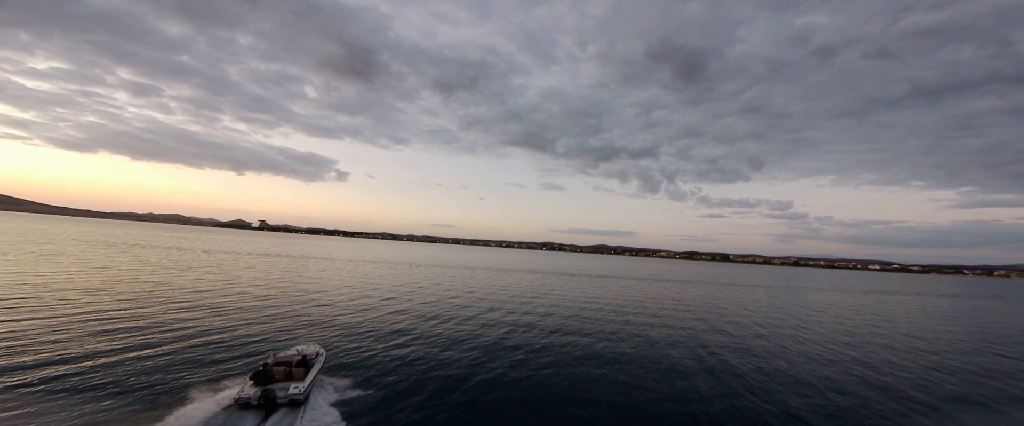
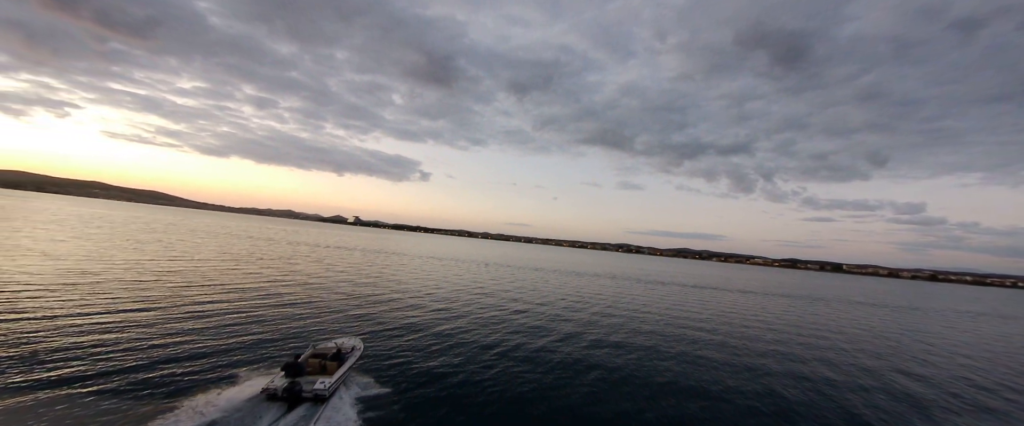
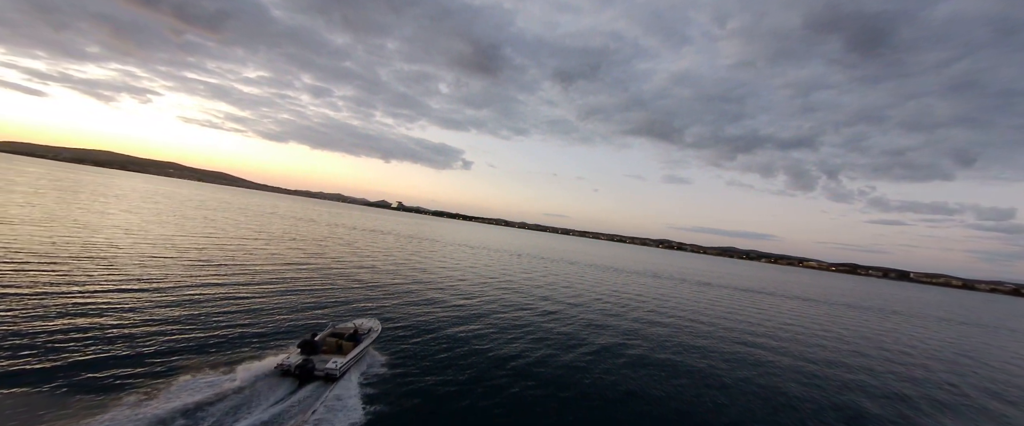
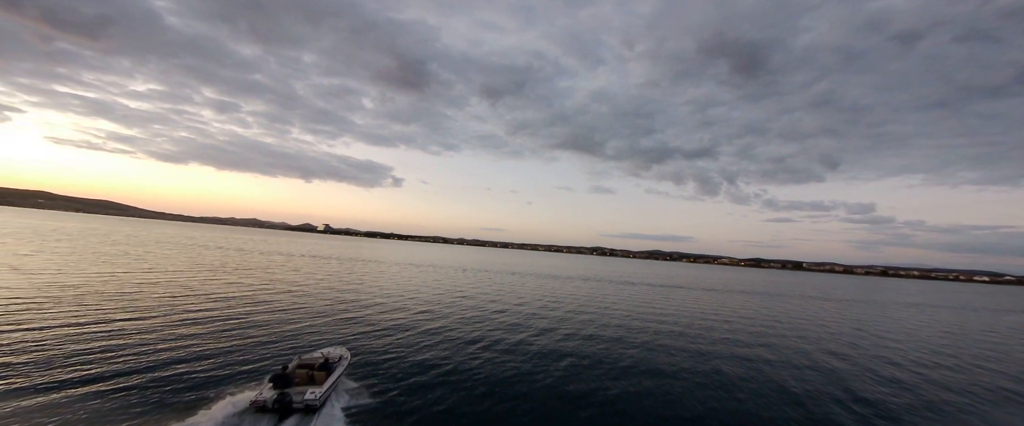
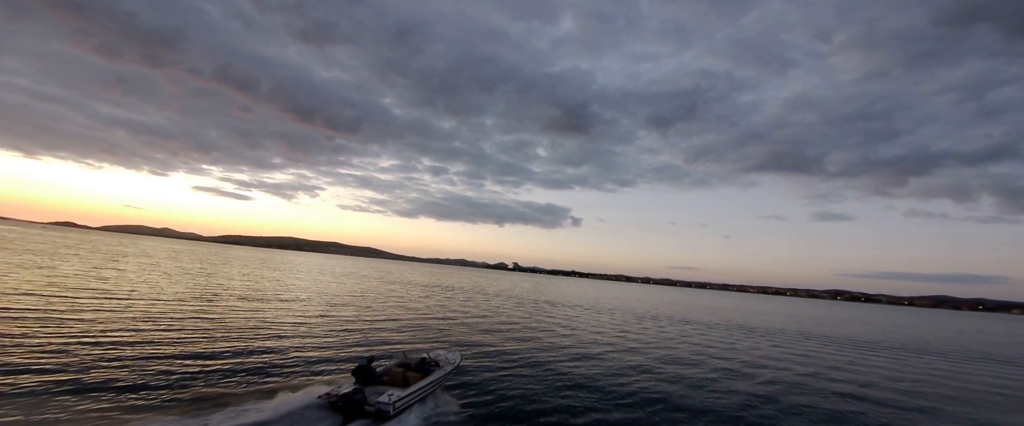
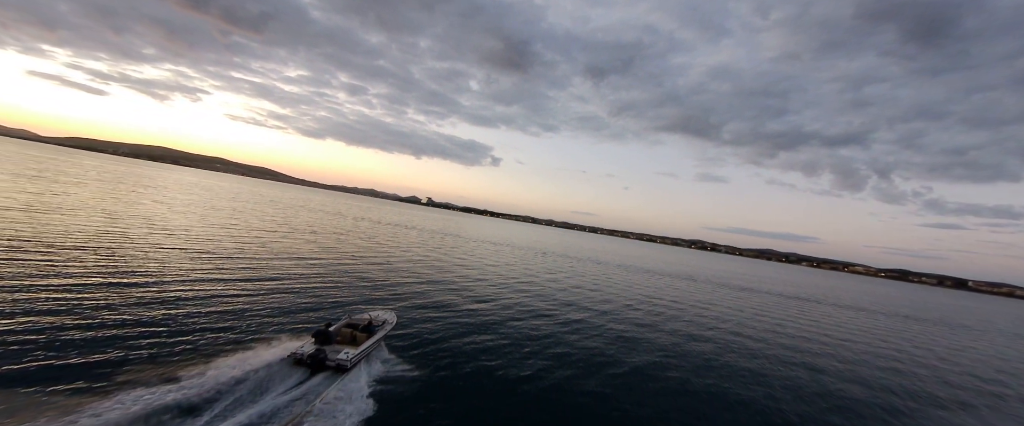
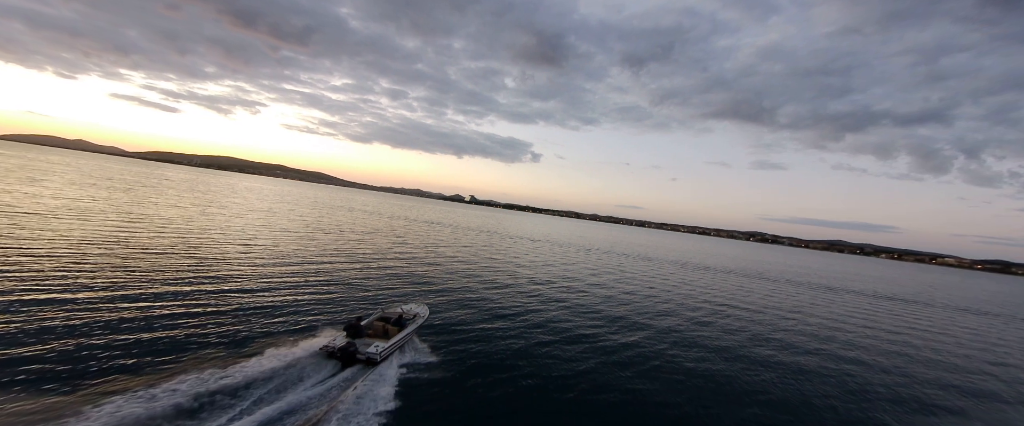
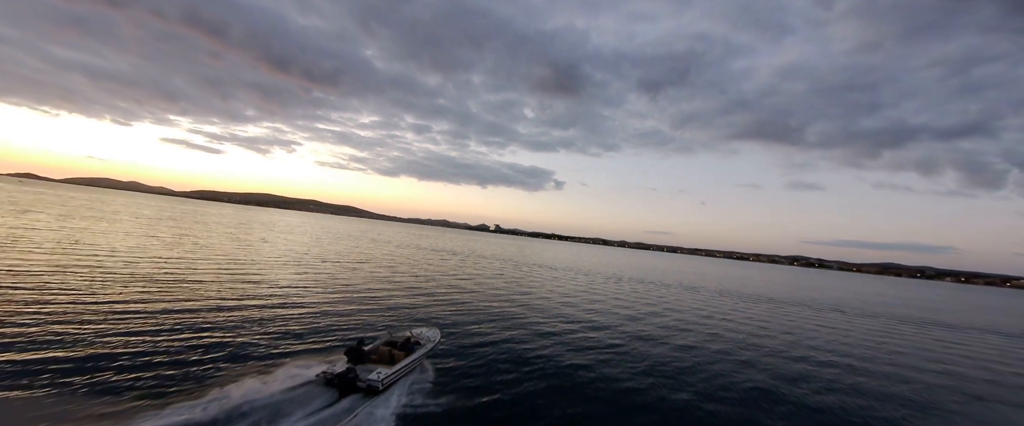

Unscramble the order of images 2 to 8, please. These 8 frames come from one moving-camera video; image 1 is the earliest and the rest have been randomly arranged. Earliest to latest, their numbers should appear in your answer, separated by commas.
4, 2, 3, 6, 7, 8, 5
